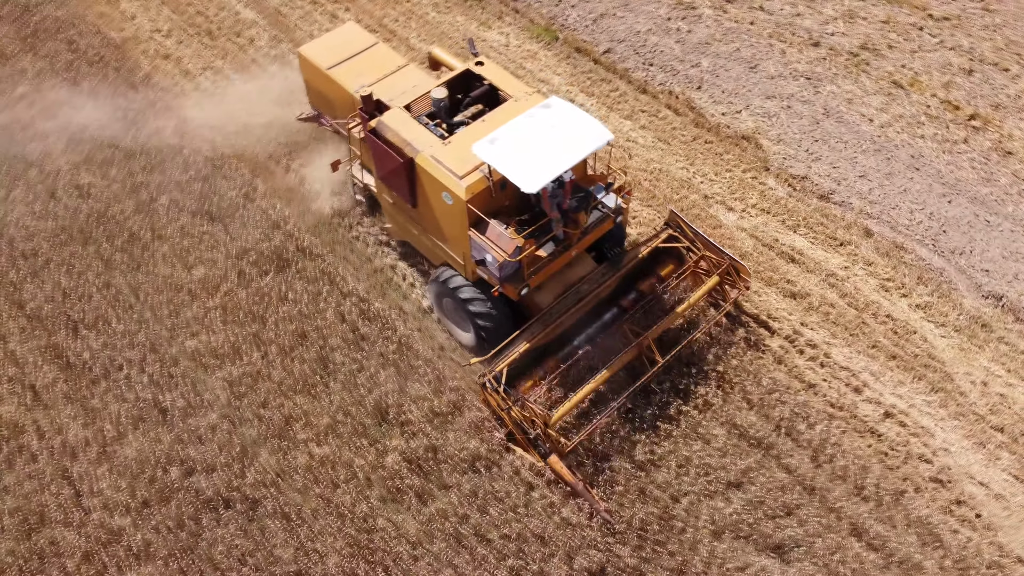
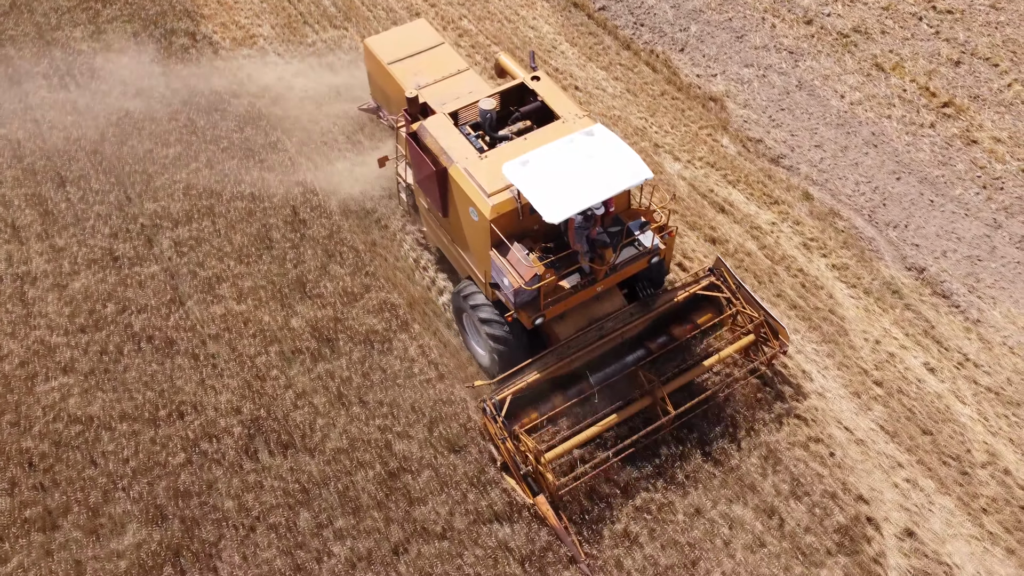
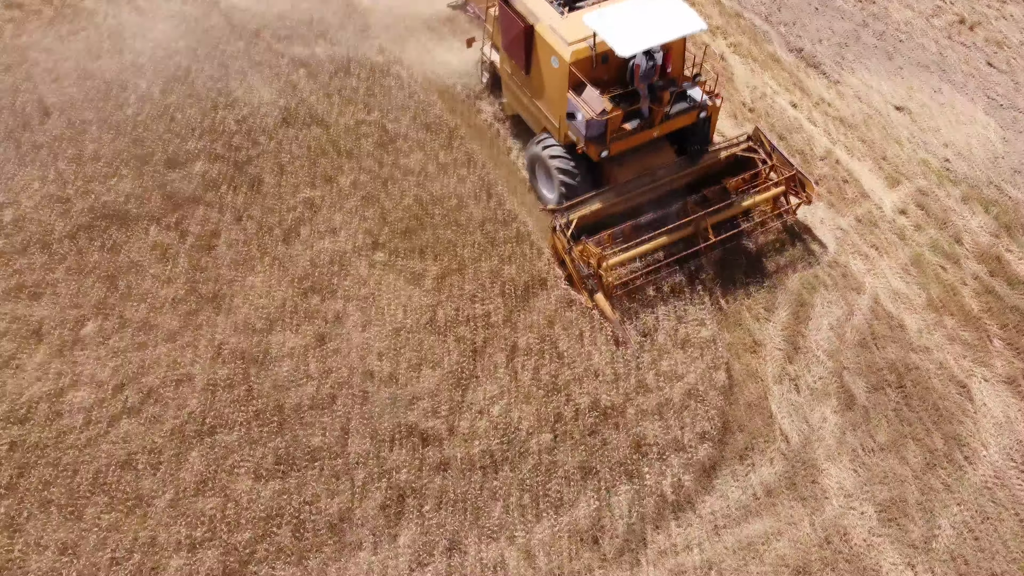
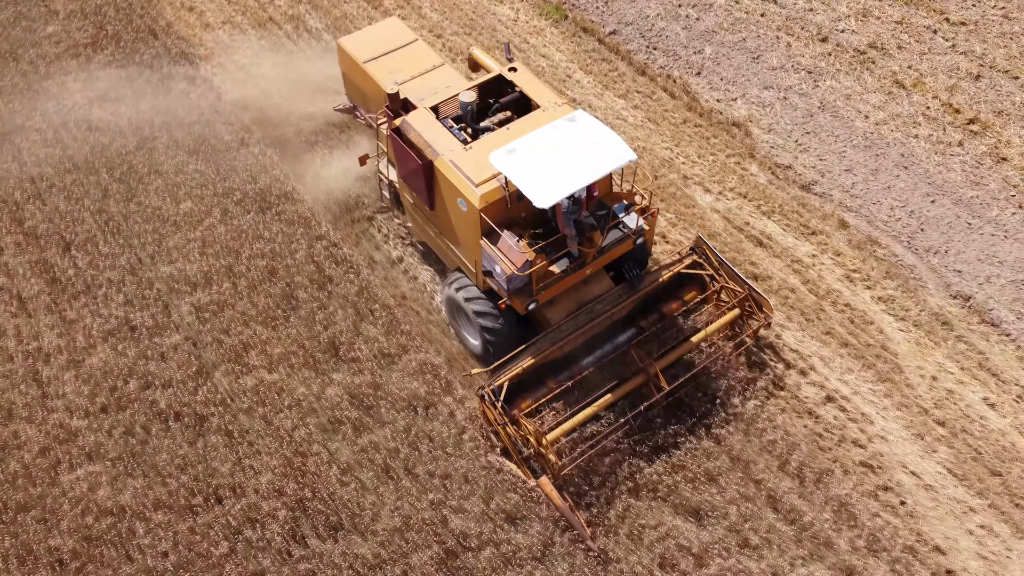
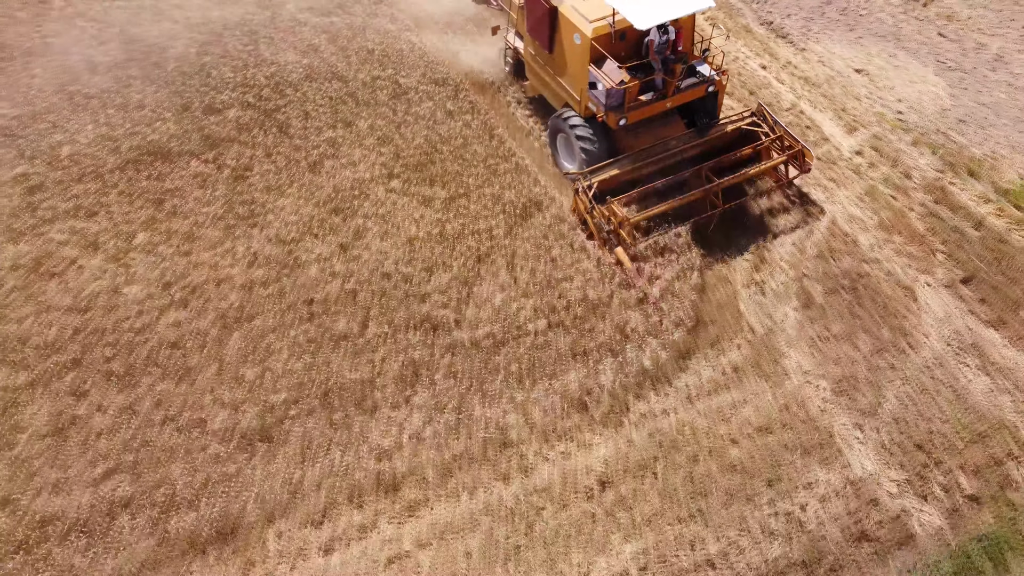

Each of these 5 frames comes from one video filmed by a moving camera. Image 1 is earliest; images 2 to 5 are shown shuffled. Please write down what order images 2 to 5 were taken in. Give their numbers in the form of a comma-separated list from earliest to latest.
4, 2, 3, 5
